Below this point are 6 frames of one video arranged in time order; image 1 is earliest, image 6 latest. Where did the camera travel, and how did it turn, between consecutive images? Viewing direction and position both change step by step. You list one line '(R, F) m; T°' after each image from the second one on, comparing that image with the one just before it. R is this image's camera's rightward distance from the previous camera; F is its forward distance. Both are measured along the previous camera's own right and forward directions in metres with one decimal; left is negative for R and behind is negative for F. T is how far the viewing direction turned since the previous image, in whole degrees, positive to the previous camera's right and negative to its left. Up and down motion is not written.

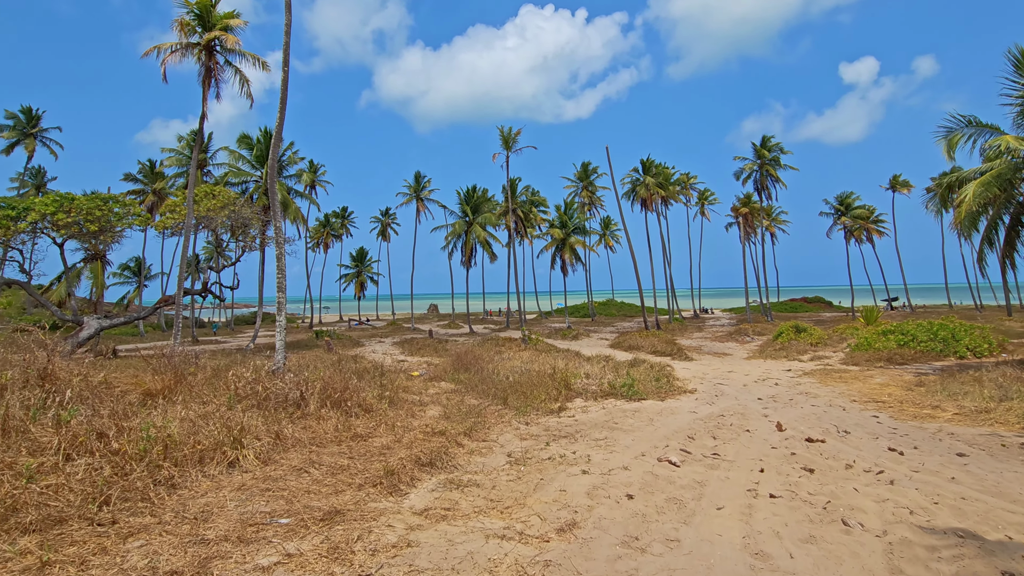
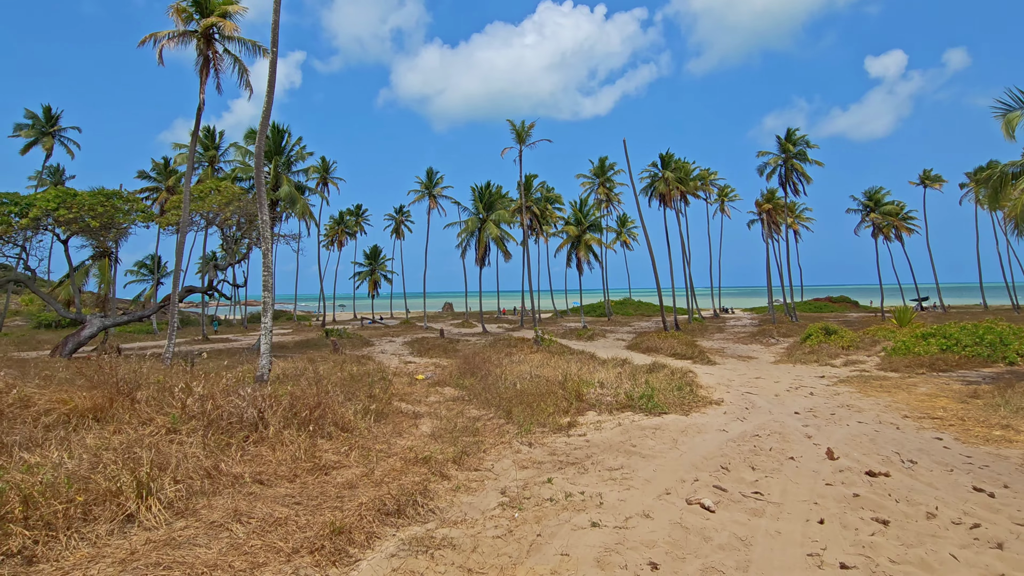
(+0.2, +1.1) m; -2°
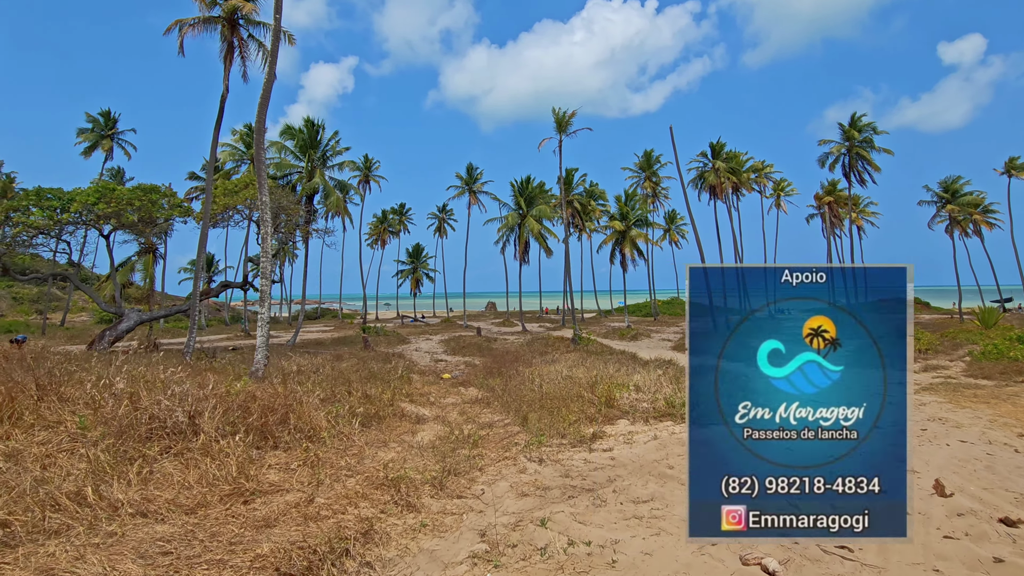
(+0.4, +1.4) m; -5°
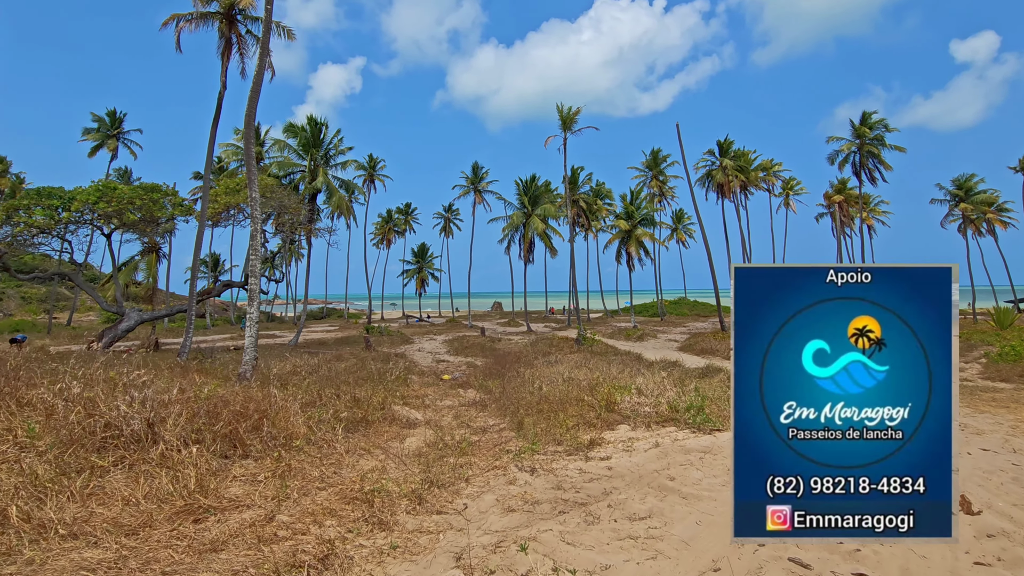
(+0.2, +0.4) m; -1°
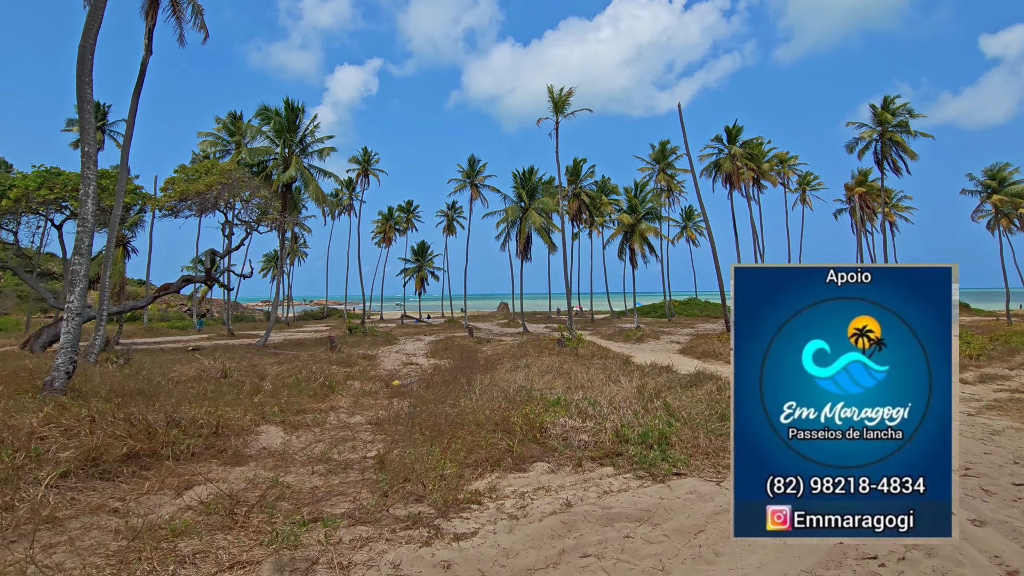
(+1.4, +2.4) m; -1°
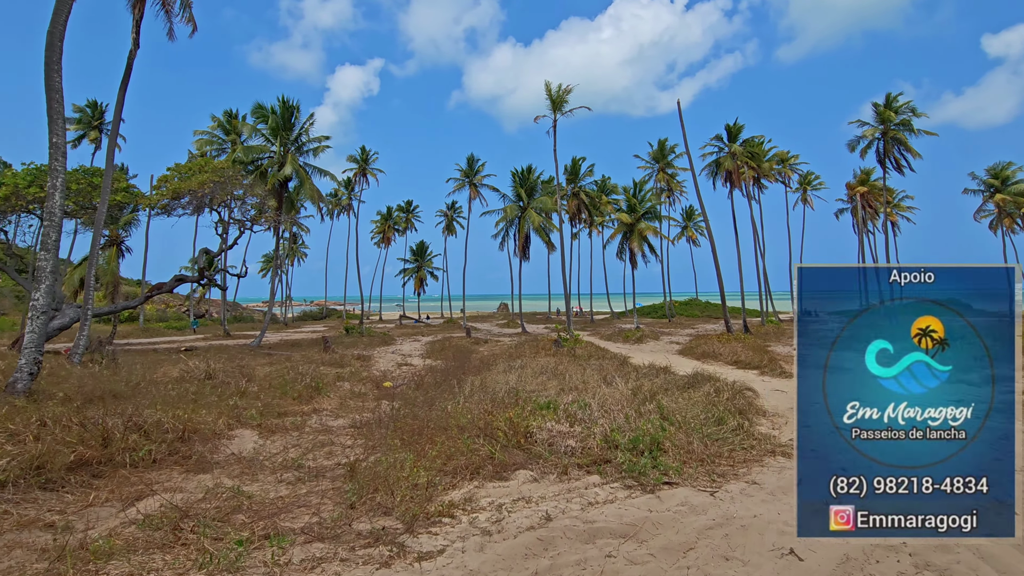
(+0.2, +0.3) m; 0°
